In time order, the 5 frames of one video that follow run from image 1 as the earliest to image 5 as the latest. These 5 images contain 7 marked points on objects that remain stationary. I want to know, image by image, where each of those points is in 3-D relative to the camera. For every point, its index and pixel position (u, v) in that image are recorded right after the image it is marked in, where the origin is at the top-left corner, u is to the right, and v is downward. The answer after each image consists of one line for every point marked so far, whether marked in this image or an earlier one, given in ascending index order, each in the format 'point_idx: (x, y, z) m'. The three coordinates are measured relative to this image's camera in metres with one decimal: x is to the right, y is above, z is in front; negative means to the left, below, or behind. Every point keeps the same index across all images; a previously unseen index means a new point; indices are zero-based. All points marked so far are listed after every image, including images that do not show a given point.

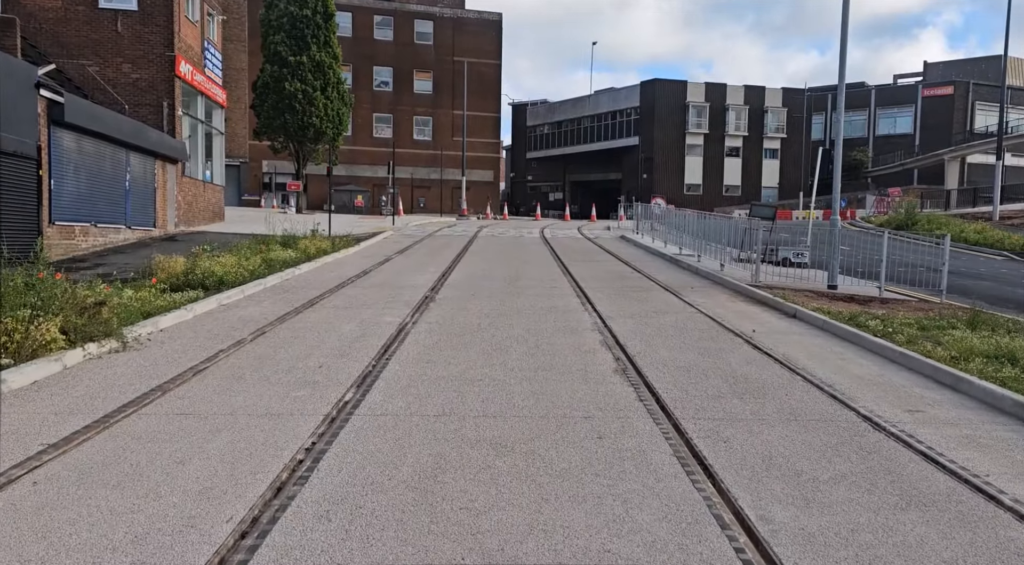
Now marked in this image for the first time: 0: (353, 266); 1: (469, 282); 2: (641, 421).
0: (-3.8, +0.4, +16.3) m
1: (-0.9, 0.0, +13.7) m
2: (+1.1, -1.2, +5.6) m
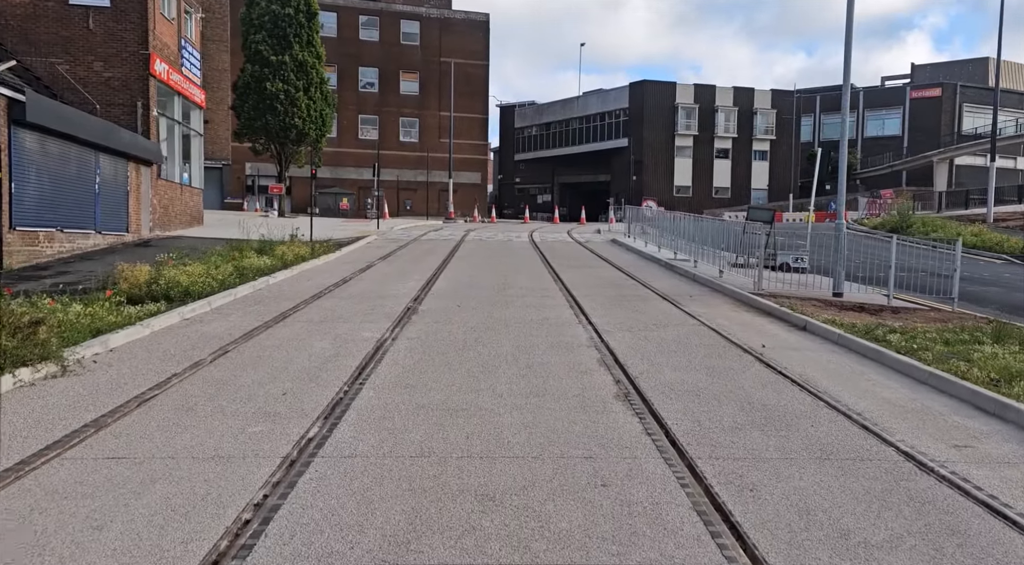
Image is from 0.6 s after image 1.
0: (-4.1, +0.2, +15.4) m
1: (-1.1, -0.2, +12.9) m
2: (+1.0, -1.3, +4.9) m
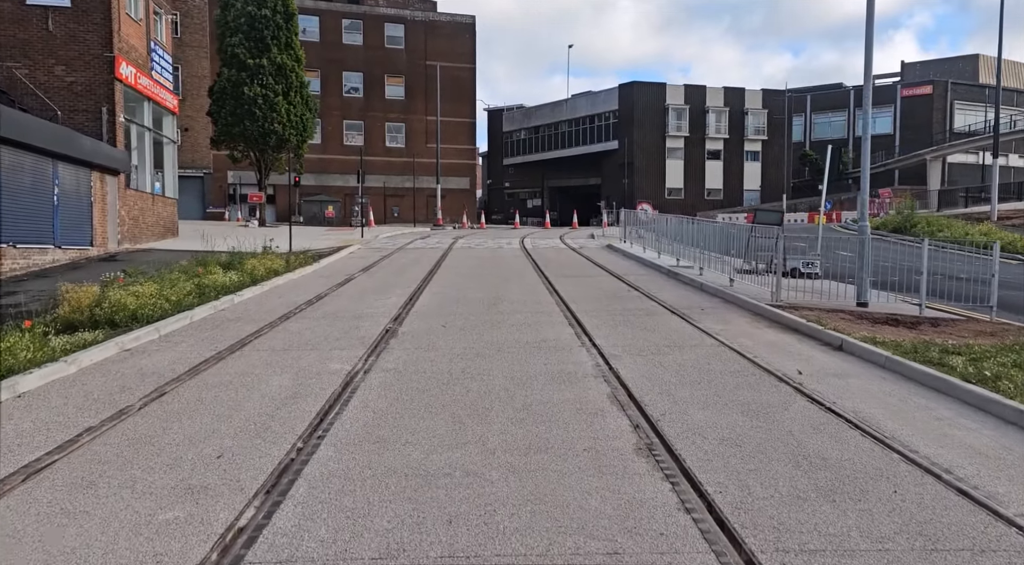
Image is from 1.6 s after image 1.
0: (-4.3, -0.1, +14.1) m
1: (-1.2, -0.4, +11.6) m
2: (+1.0, -1.5, +3.6) m
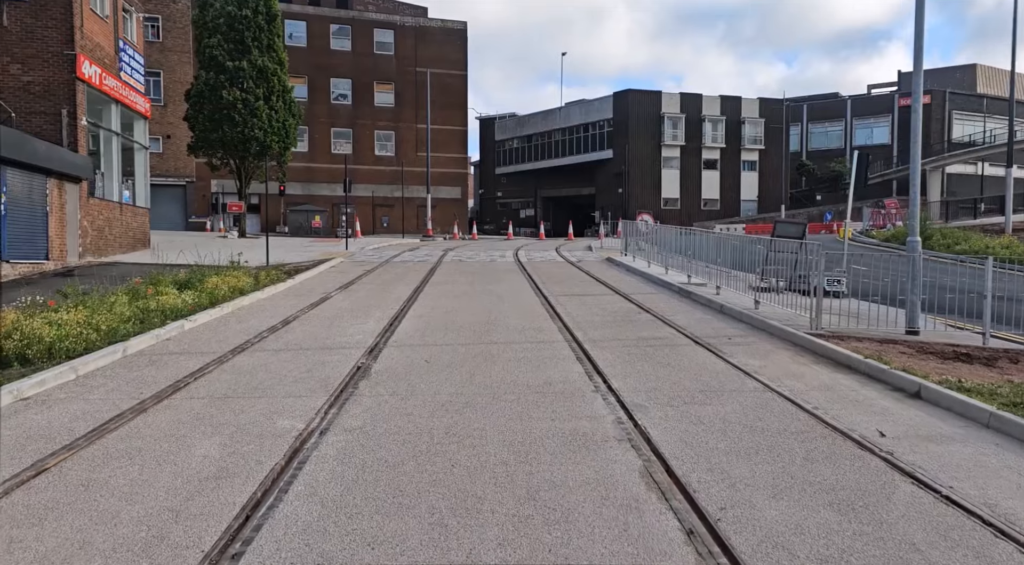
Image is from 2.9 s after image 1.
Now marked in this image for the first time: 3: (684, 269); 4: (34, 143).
0: (-4.4, -0.5, +12.4) m
1: (-1.3, -0.8, +9.9) m
2: (+1.0, -1.7, +1.9) m
3: (+4.7, +0.4, +18.7) m
4: (-13.0, +3.8, +18.3) m
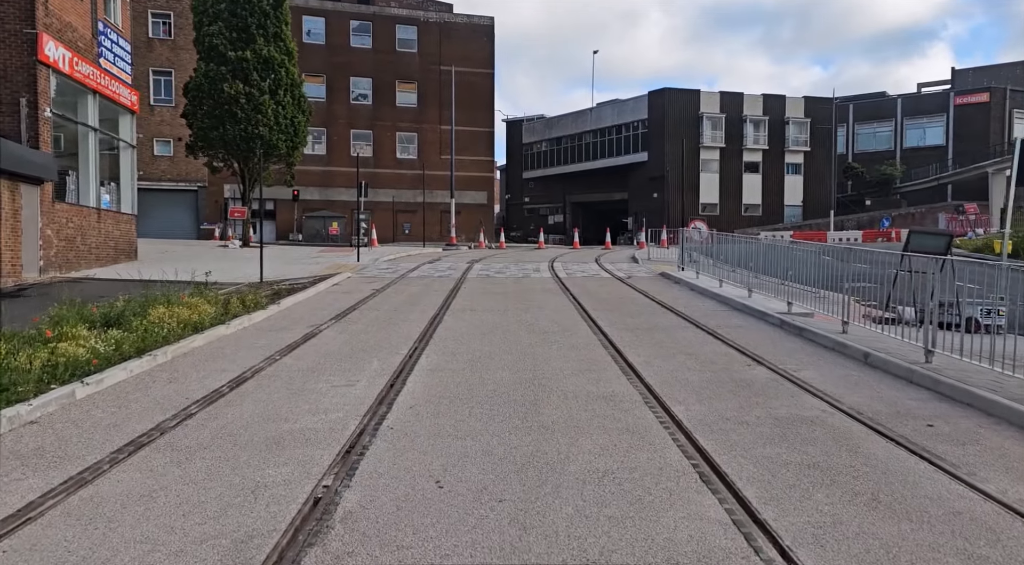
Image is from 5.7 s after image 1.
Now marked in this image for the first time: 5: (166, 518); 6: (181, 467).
0: (-3.7, -1.0, +8.8) m
1: (-0.7, -1.3, +6.2) m
2: (+1.3, -2.1, -1.9) m
3: (+5.6, -0.2, +14.8) m
4: (-12.0, +3.3, +15.1) m
5: (-2.2, -1.5, +4.3) m
6: (-2.6, -1.4, +5.3) m
